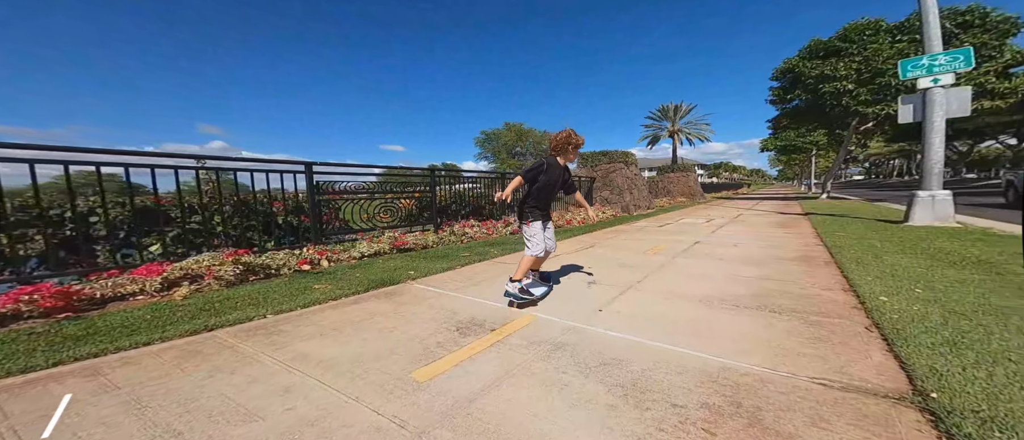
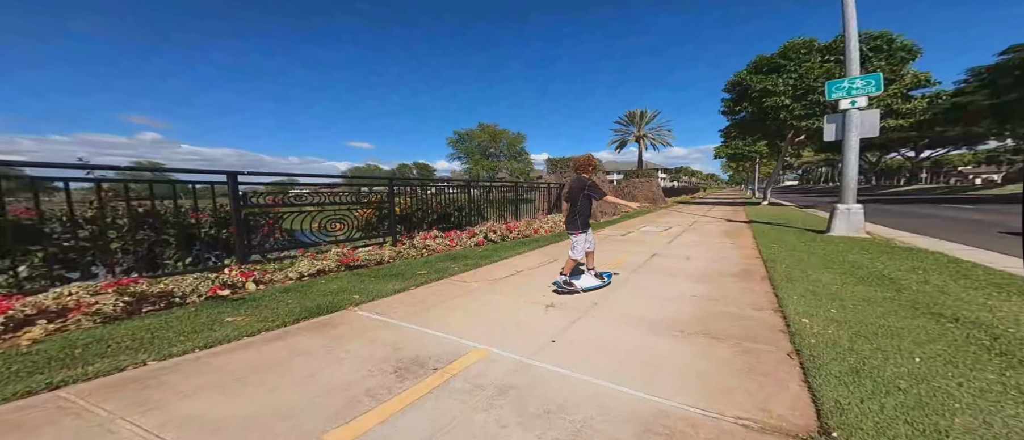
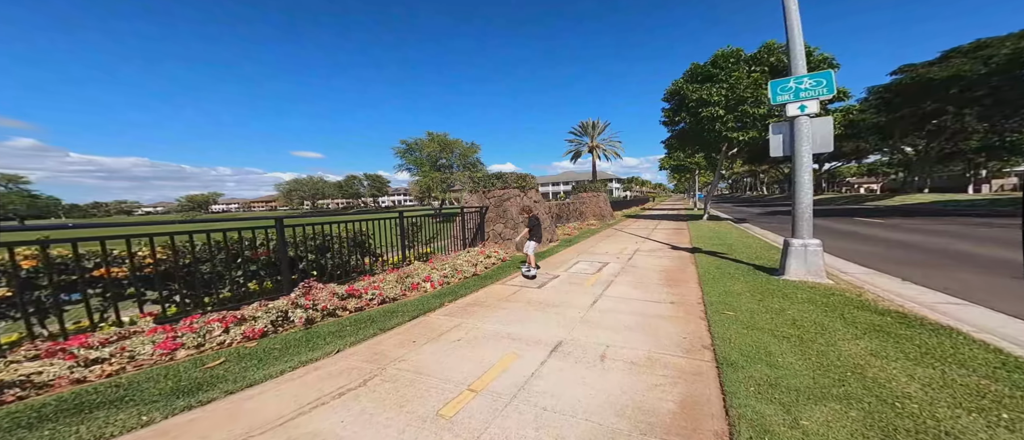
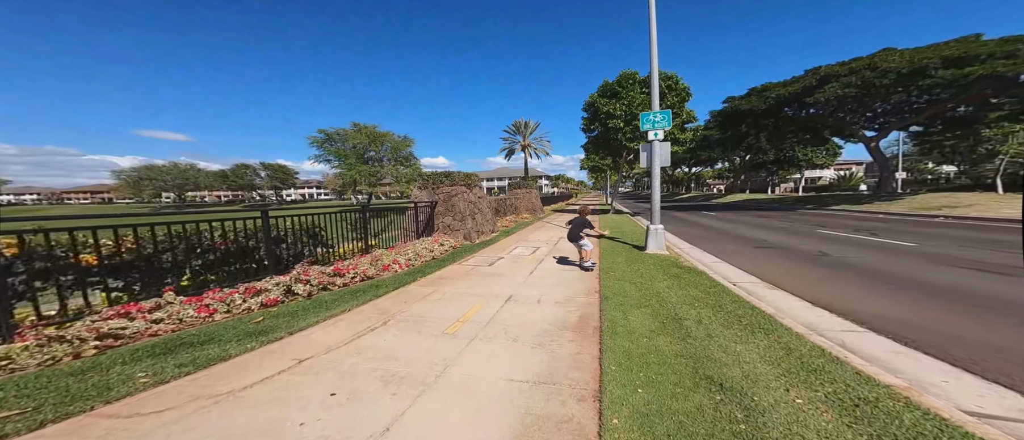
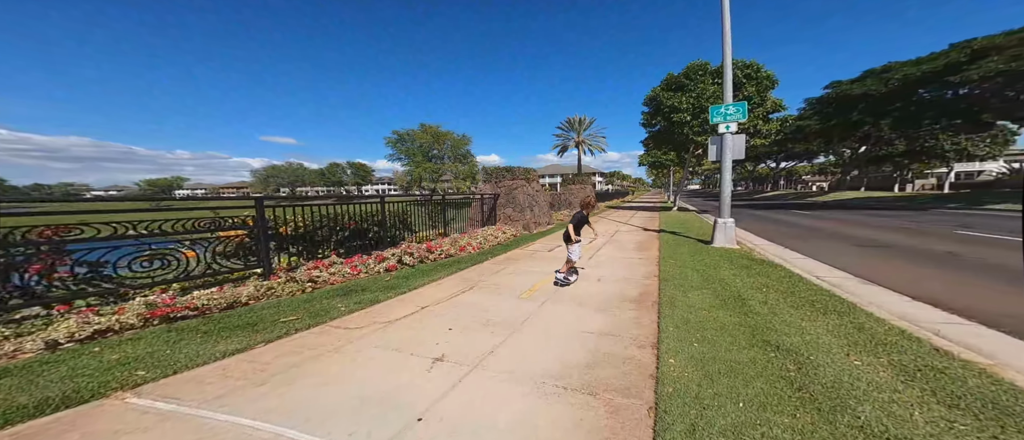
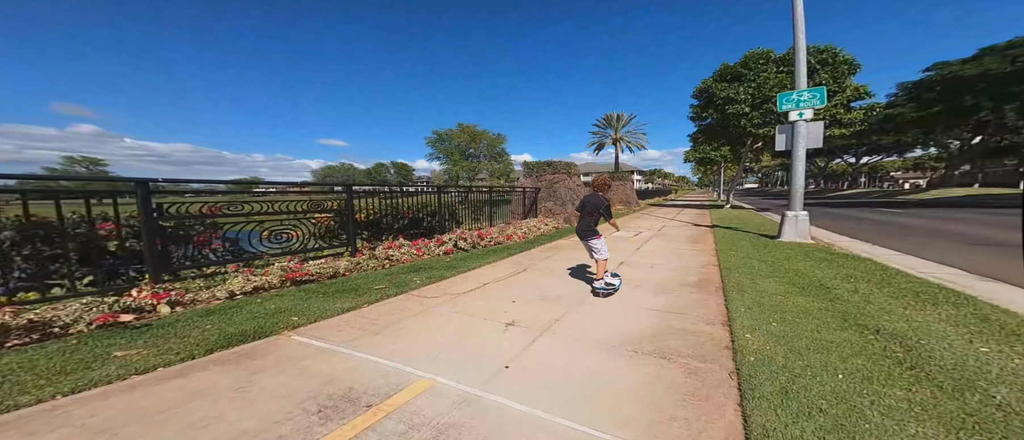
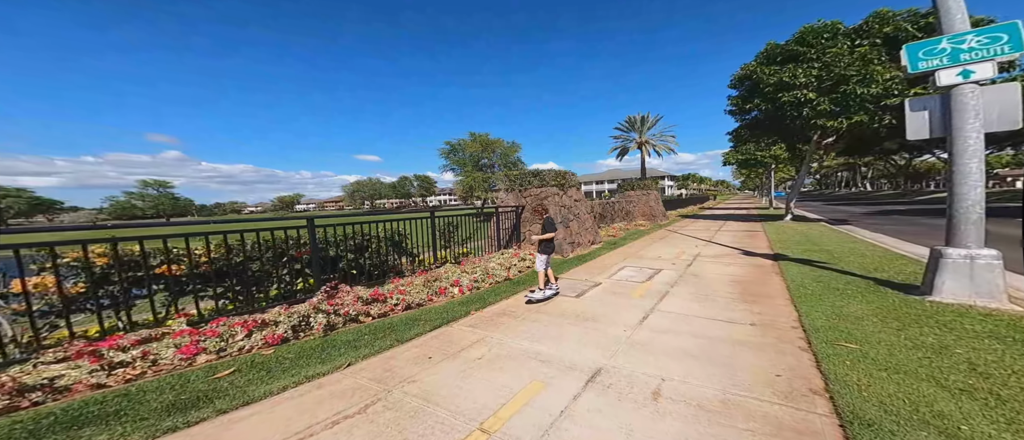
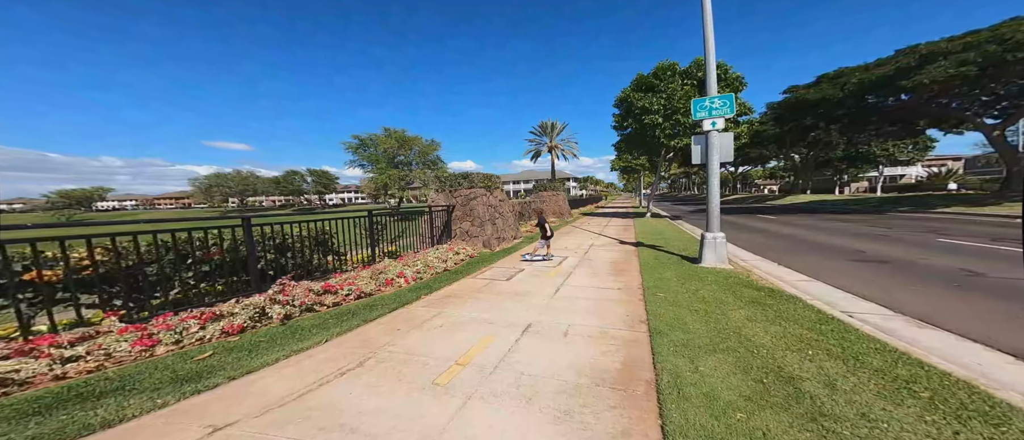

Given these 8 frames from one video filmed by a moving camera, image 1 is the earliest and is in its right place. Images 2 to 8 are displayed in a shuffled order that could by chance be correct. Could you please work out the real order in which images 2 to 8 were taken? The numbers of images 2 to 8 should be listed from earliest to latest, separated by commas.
2, 6, 5, 4, 8, 3, 7
